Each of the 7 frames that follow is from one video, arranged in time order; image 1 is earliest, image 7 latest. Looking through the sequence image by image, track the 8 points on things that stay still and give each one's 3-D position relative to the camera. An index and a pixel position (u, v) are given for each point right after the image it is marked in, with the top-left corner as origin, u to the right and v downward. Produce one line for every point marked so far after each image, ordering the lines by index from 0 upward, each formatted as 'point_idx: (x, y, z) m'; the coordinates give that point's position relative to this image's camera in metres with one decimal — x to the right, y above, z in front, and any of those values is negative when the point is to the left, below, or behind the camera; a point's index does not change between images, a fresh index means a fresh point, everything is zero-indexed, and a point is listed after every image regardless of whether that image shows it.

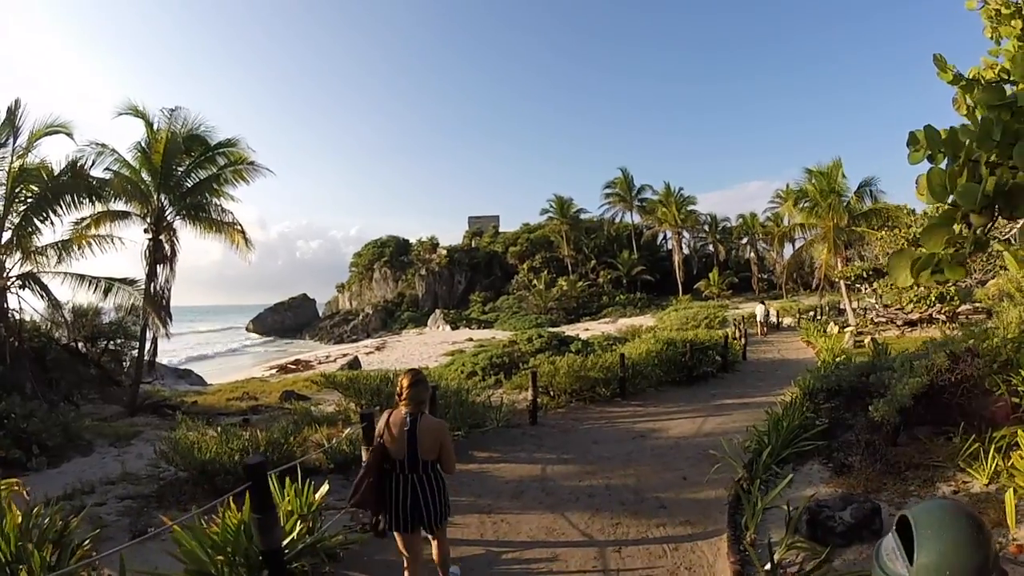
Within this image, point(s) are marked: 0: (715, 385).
0: (+4.6, -2.3, +13.8) m
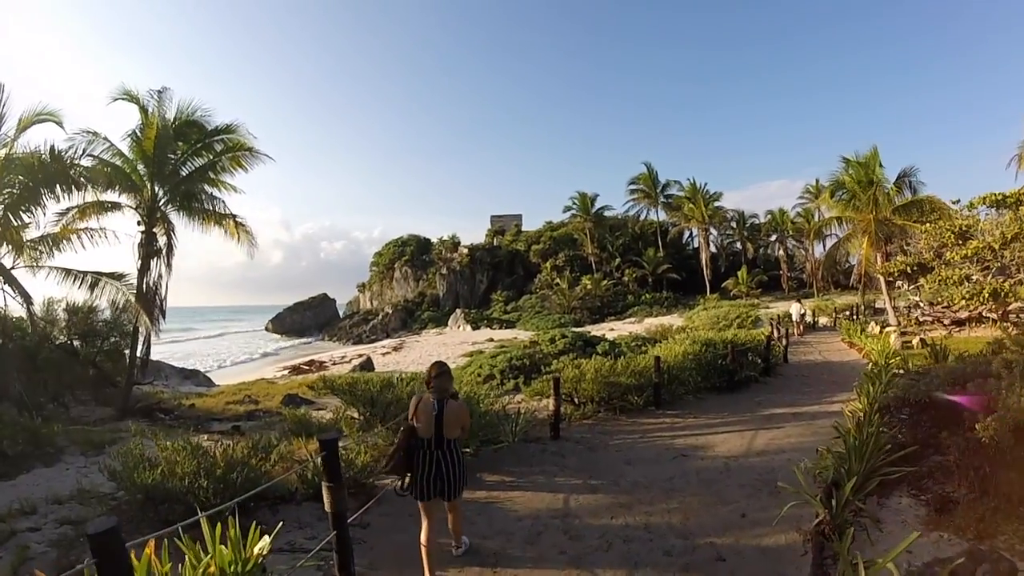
0: (+5.0, -2.2, +12.3) m
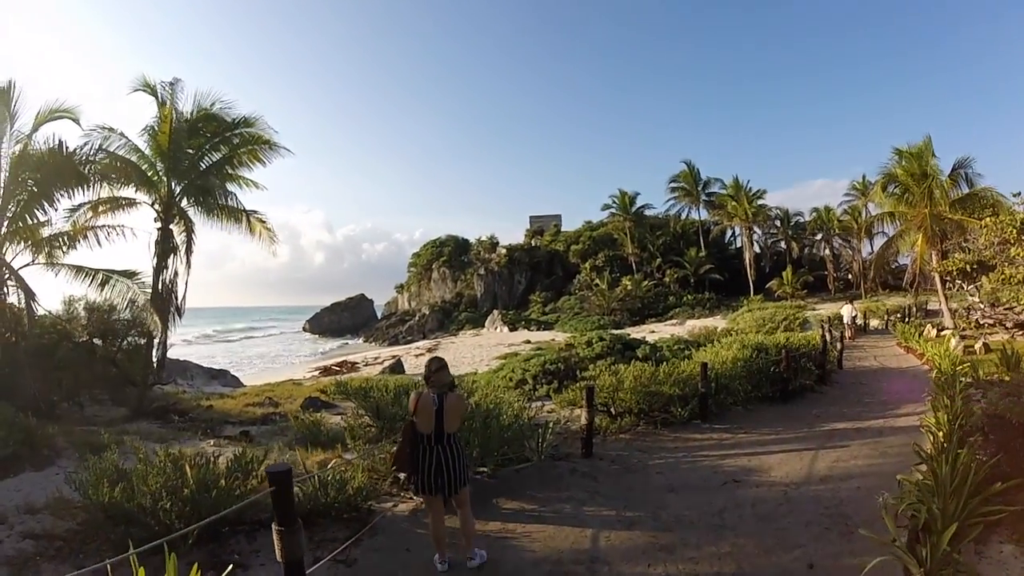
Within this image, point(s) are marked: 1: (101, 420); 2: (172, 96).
0: (+5.6, -2.2, +11.1) m
1: (-7.7, -2.4, +11.3) m
2: (-6.6, +3.7, +11.6) m
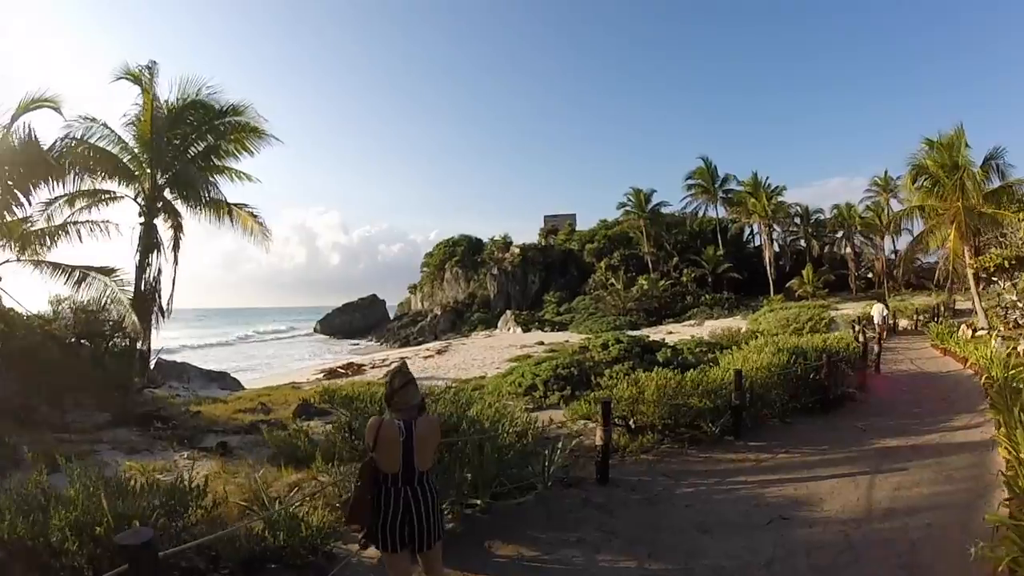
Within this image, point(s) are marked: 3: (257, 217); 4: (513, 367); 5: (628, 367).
0: (+5.7, -2.1, +9.9) m
1: (-7.6, -2.4, +10.5) m
2: (-6.5, +3.7, +10.8) m
3: (-5.3, +1.5, +12.6) m
4: (0.0, -2.2, +17.0) m
5: (+2.3, -1.6, +12.0) m
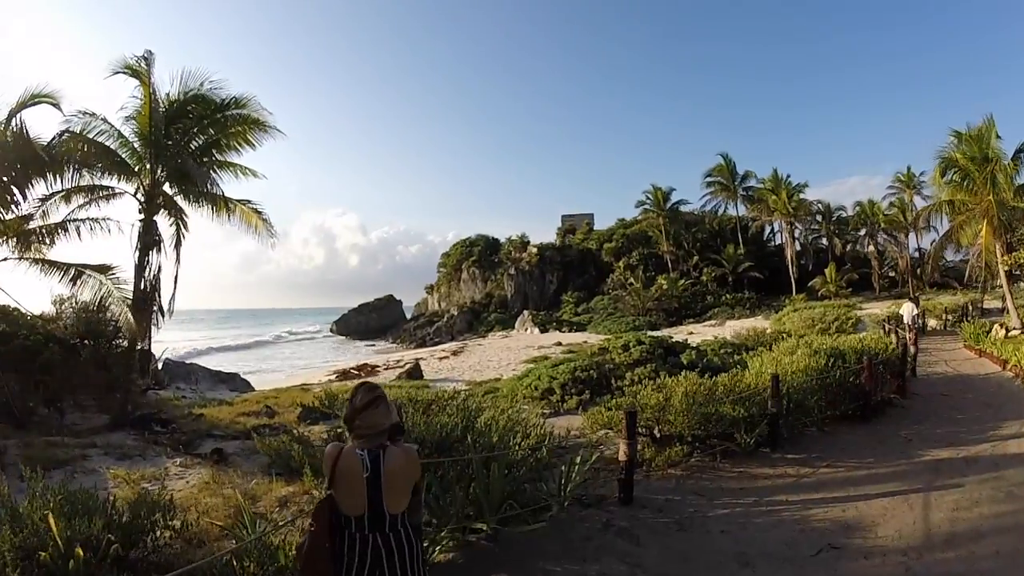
0: (+5.9, -2.1, +9.2) m
1: (-7.3, -2.4, +10.1) m
2: (-6.3, +3.7, +10.4) m
3: (-5.1, +1.5, +12.1) m
4: (+0.5, -2.2, +16.3) m
5: (+2.6, -1.5, +11.3) m
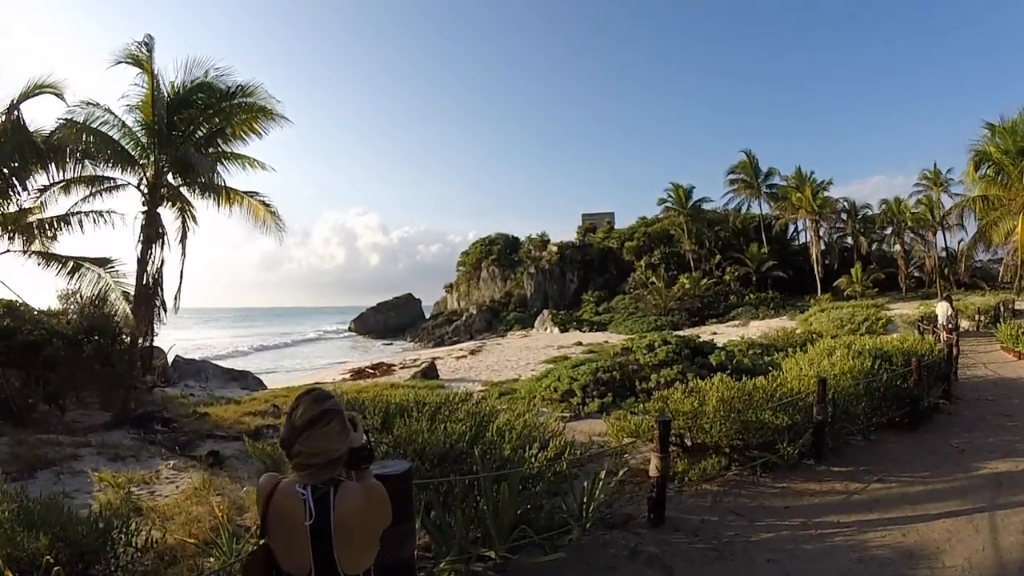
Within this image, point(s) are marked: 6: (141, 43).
0: (+6.2, -2.0, +8.4) m
1: (-7.1, -2.3, +9.8) m
2: (-6.0, +3.8, +10.0) m
3: (-4.7, +1.6, +11.7) m
4: (+0.9, -2.1, +15.7) m
5: (+2.9, -1.5, +10.6) m
6: (-6.2, +4.1, +10.1) m
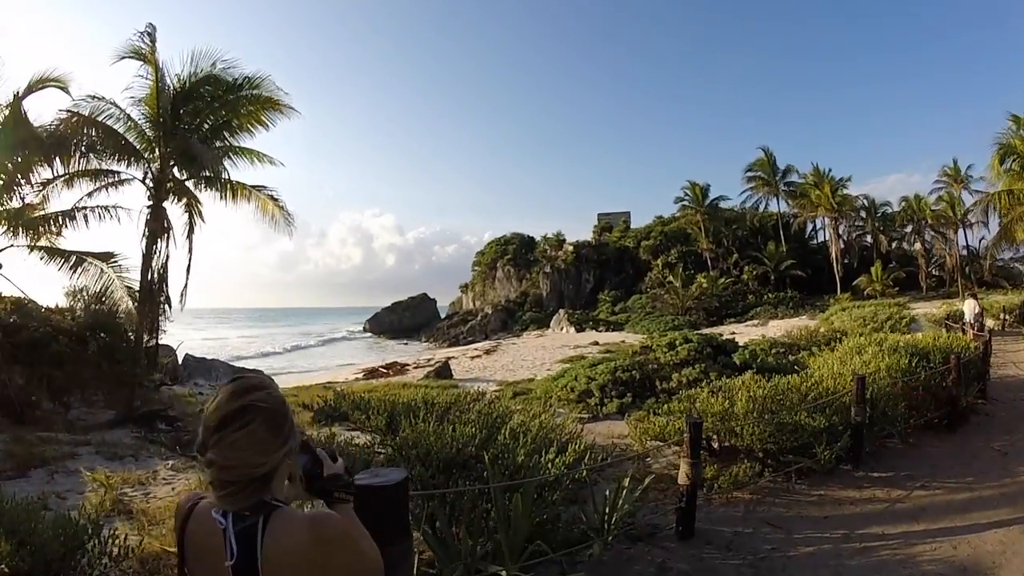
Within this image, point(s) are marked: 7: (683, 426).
0: (+6.4, -1.9, +7.8) m
1: (-6.8, -2.3, +9.6) m
2: (-5.7, +3.9, +9.8) m
3: (-4.4, +1.6, +11.5) m
4: (+1.3, -2.1, +15.3) m
5: (+3.2, -1.4, +10.1) m
6: (-5.9, +4.1, +9.8) m
7: (+1.5, -1.3, +5.7) m
